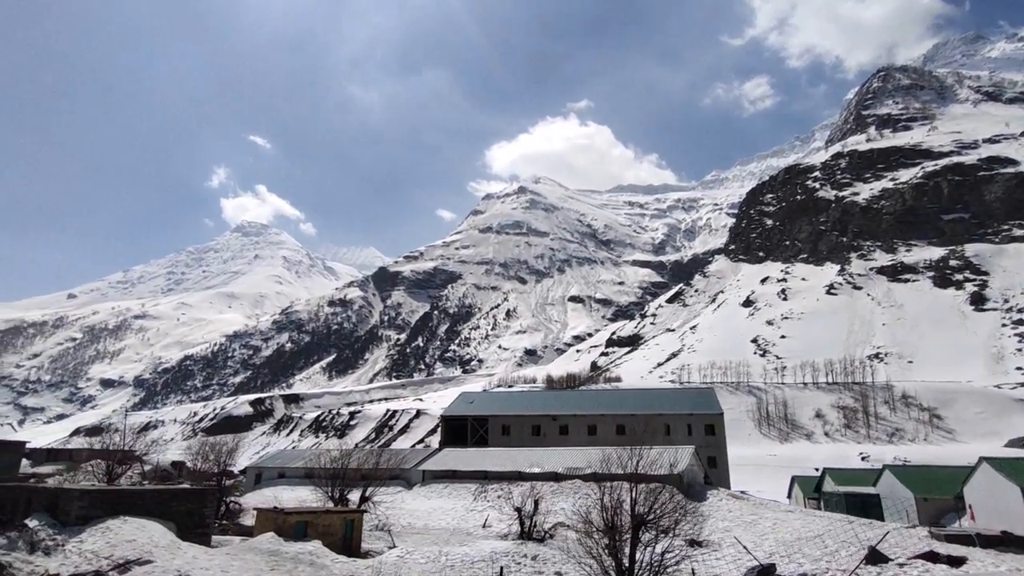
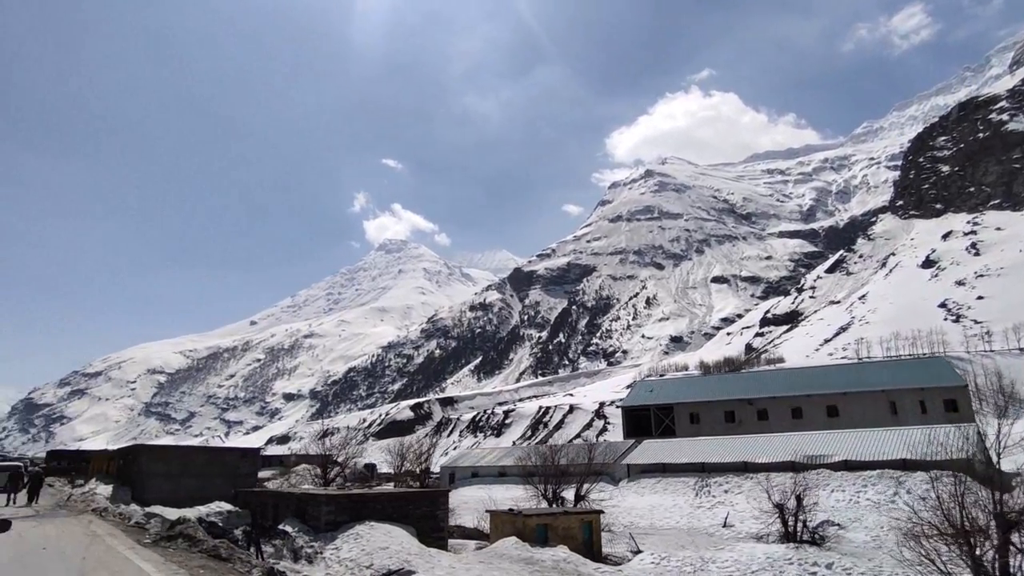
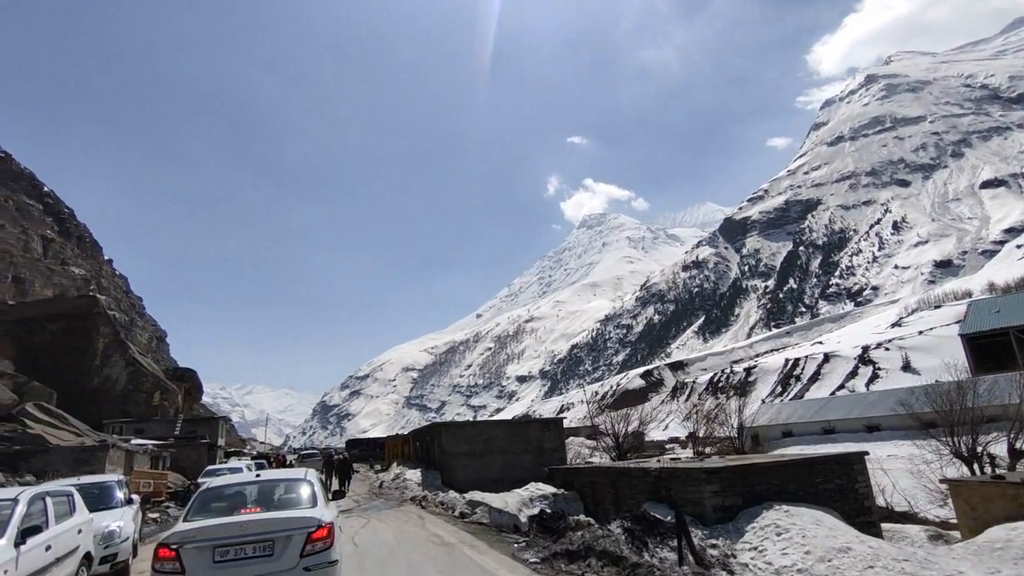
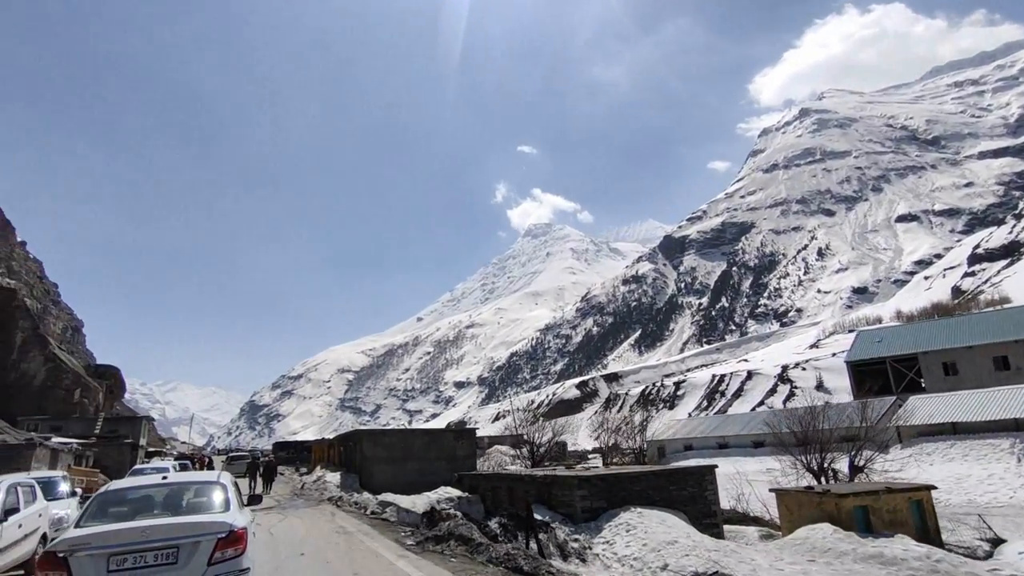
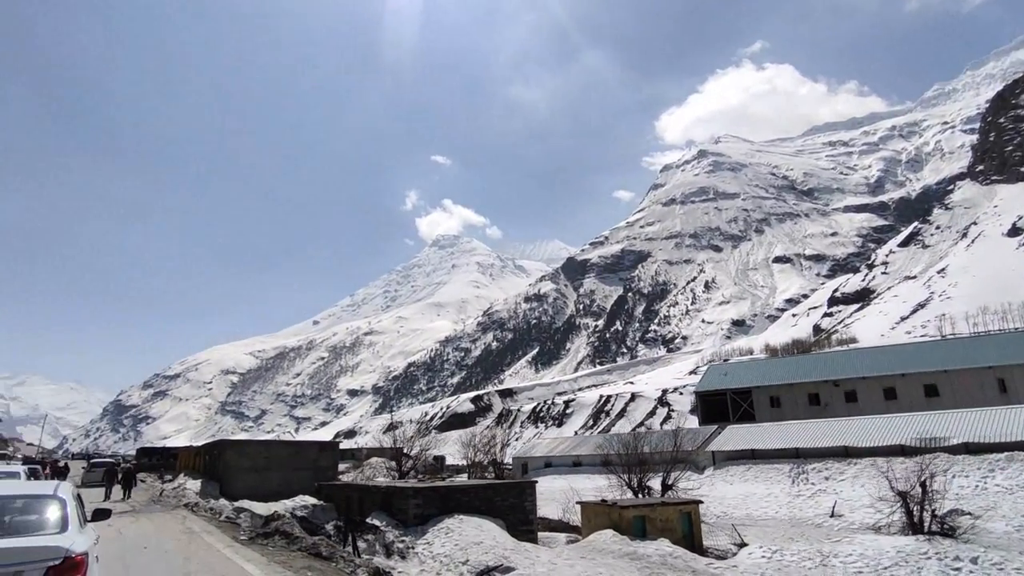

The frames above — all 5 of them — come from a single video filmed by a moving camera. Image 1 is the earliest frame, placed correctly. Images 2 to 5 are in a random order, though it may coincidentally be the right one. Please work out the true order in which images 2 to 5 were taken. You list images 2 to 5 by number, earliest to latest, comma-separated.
2, 5, 4, 3
